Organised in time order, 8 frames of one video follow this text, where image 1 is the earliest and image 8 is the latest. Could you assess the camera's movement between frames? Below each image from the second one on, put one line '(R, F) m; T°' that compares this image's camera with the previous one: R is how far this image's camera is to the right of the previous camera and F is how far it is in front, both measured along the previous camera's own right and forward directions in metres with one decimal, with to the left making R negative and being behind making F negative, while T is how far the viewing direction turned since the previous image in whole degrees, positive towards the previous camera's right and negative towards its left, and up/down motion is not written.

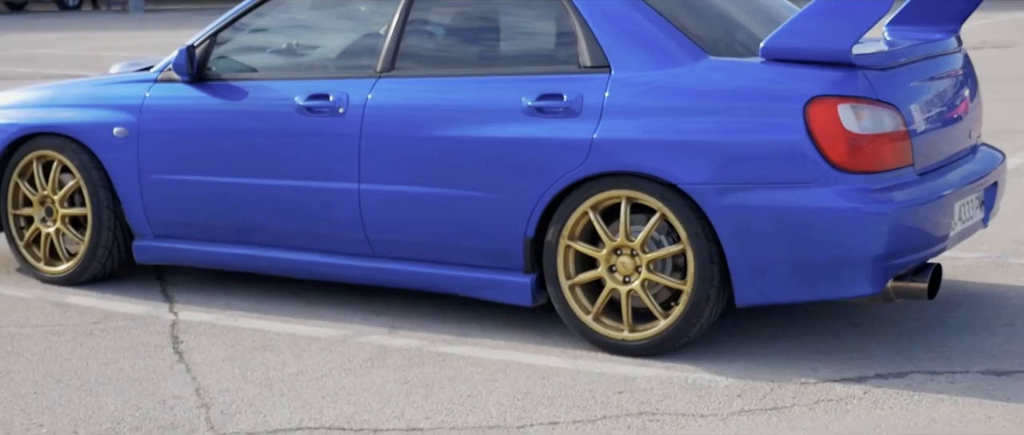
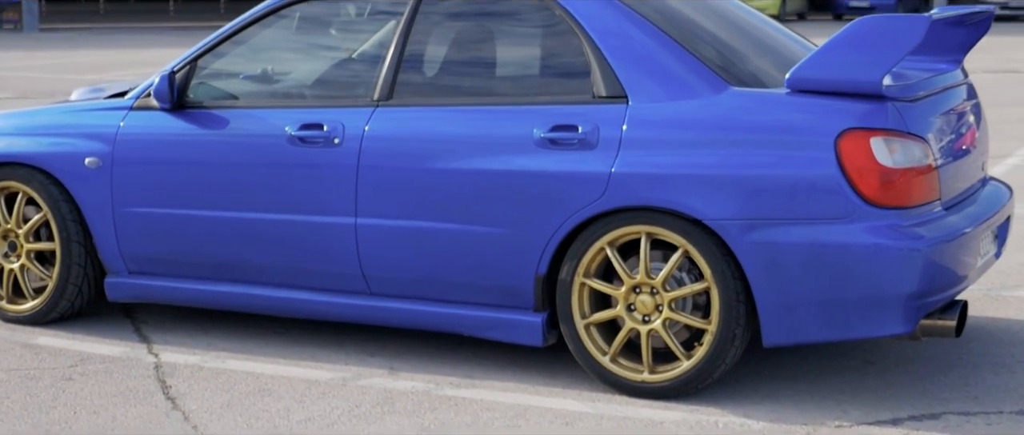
(-0.4, +0.2) m; +4°
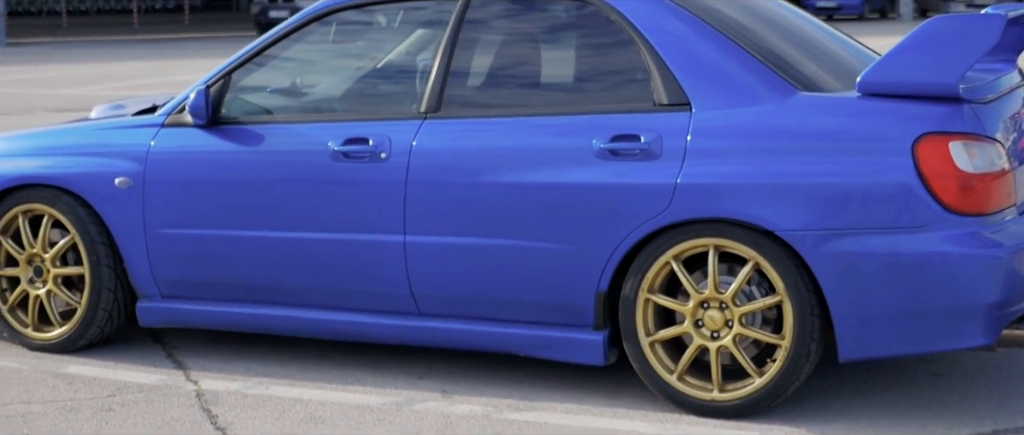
(-0.3, +0.2) m; +1°
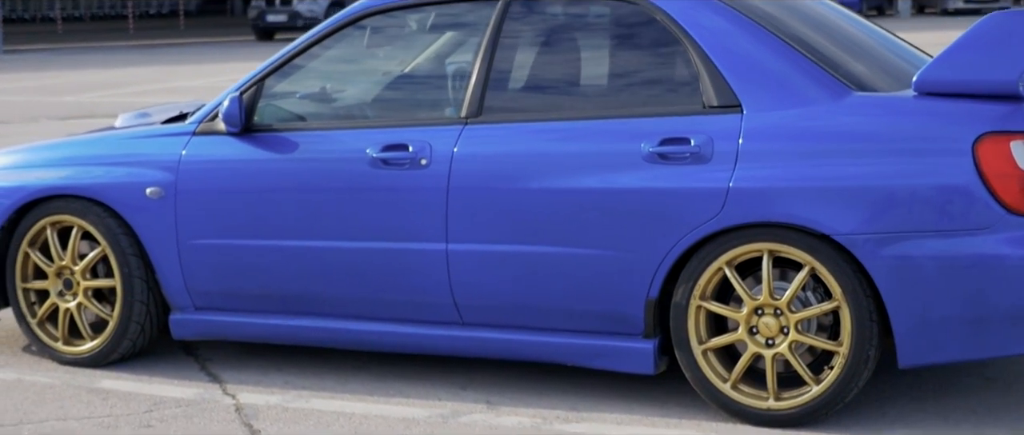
(-0.1, +0.1) m; 0°
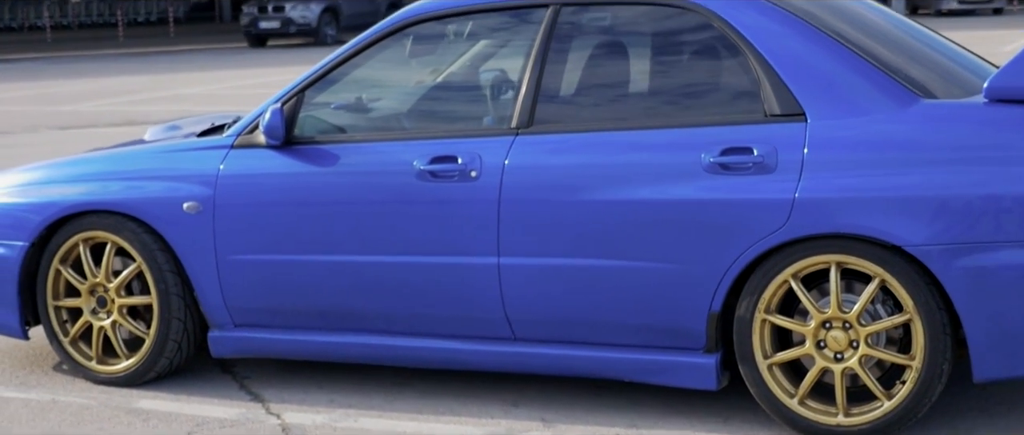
(-0.2, +0.1) m; 0°
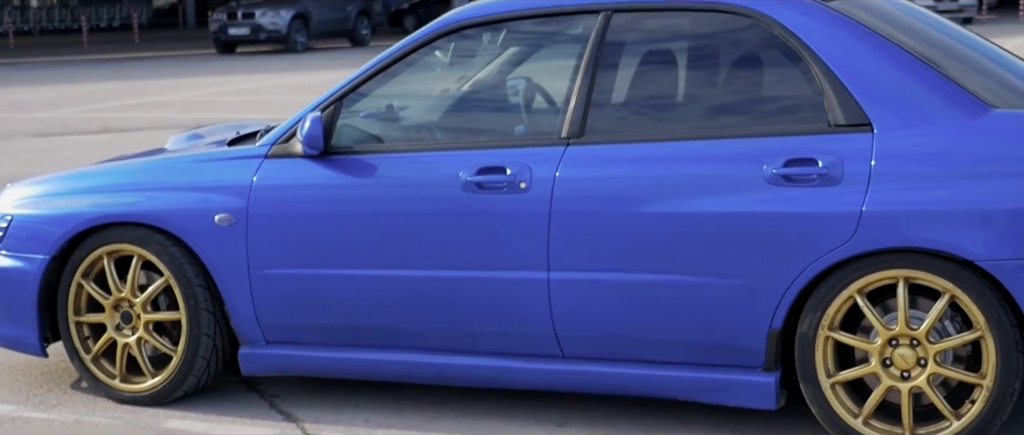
(-0.2, +0.1) m; +1°
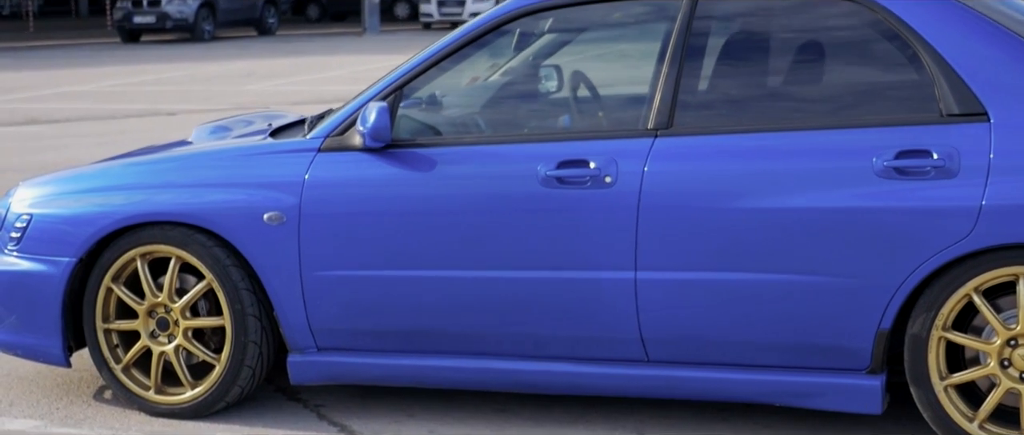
(-0.5, +0.3) m; +4°
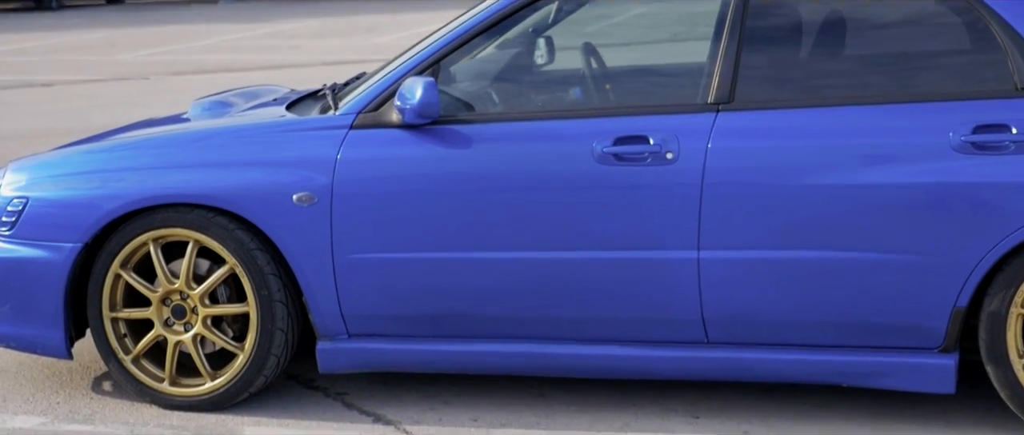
(-0.5, +0.2) m; +6°
